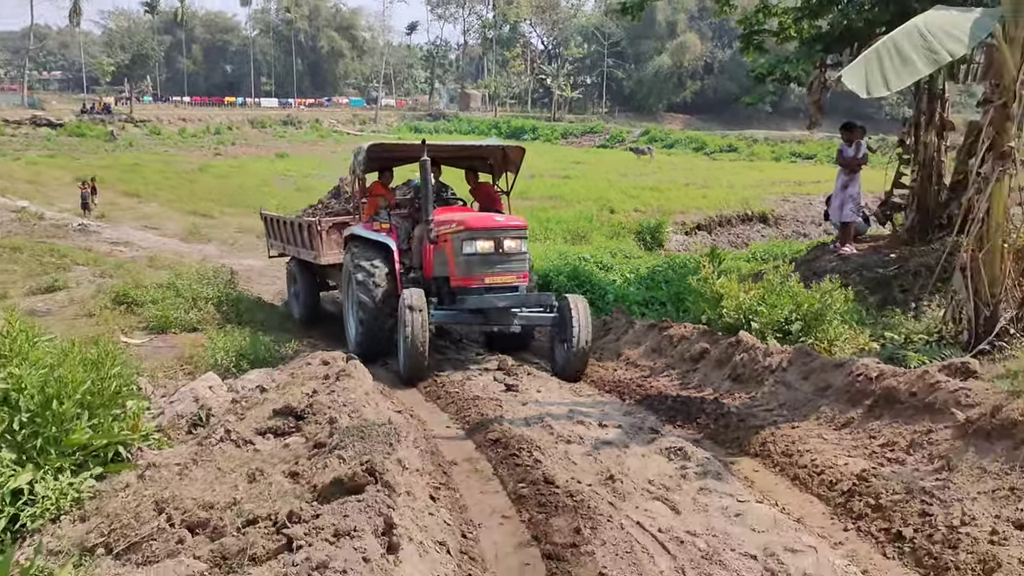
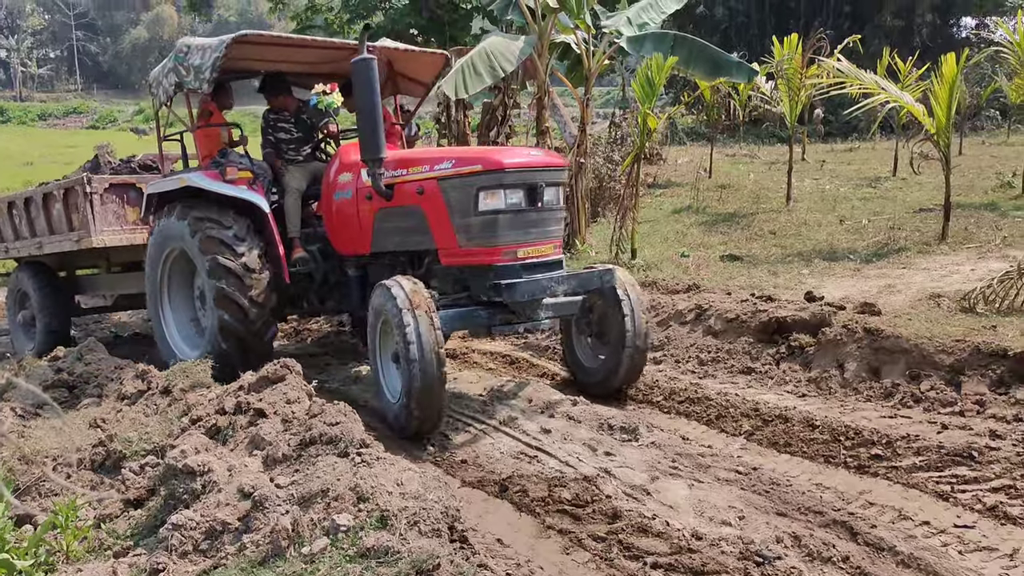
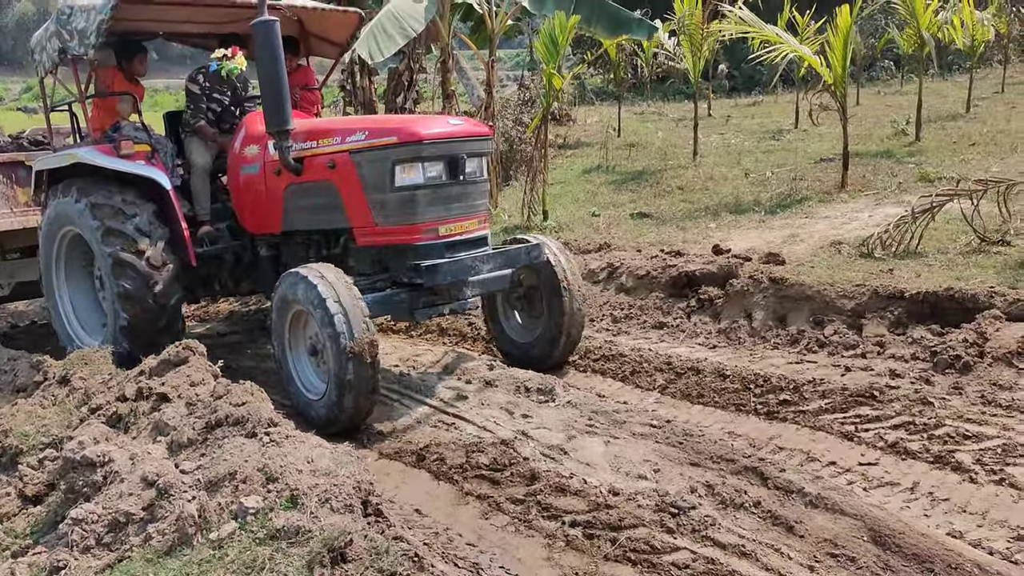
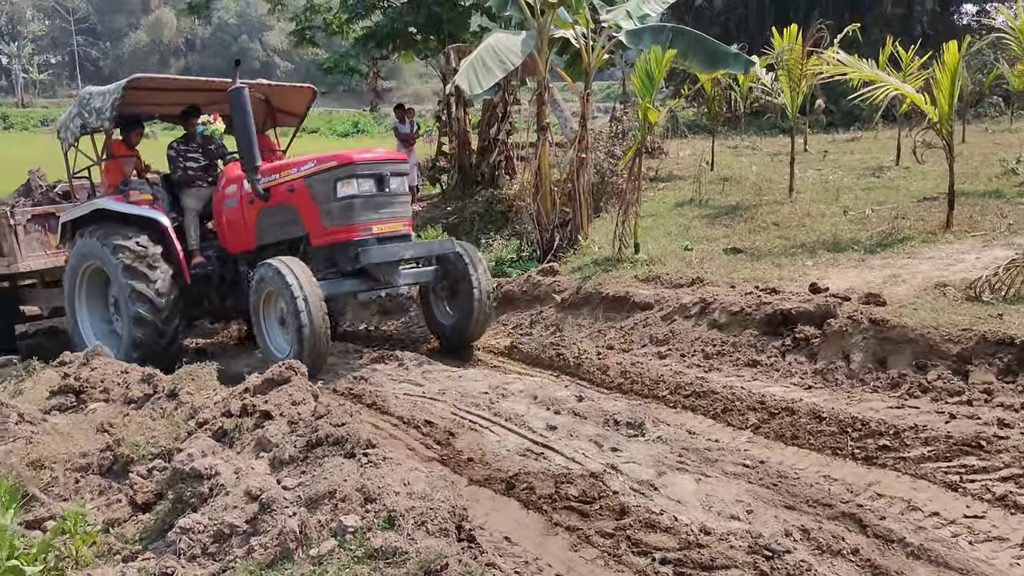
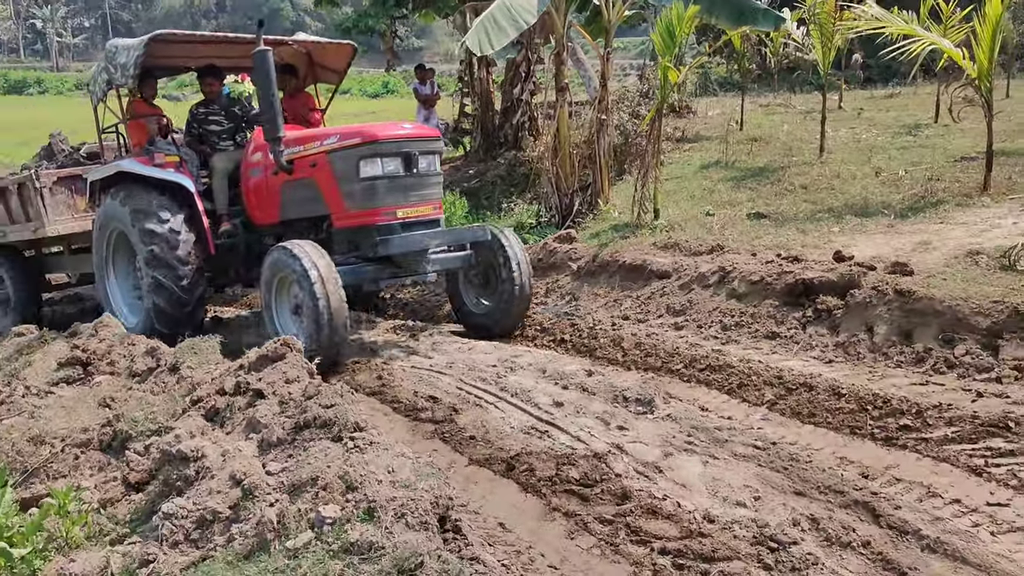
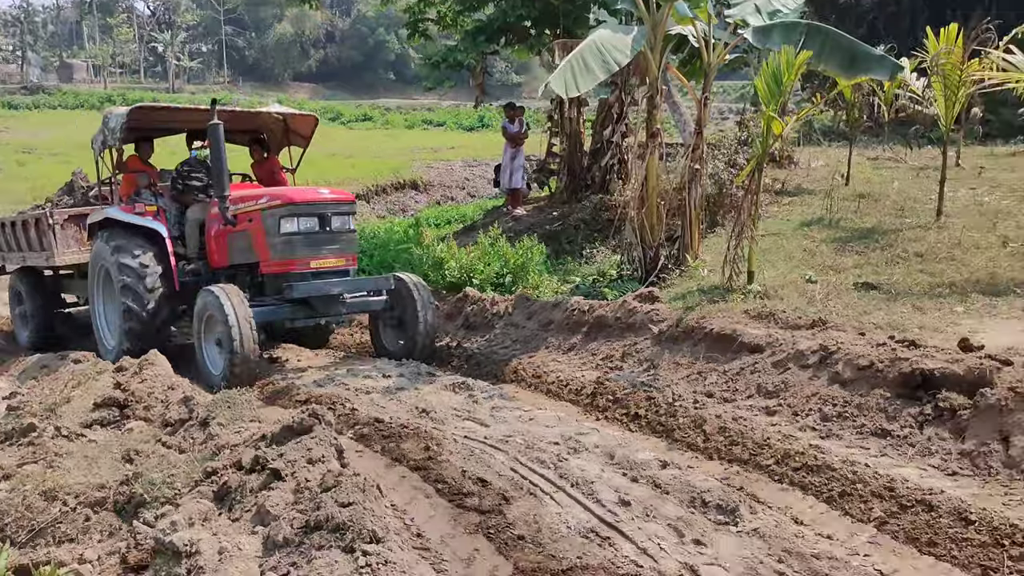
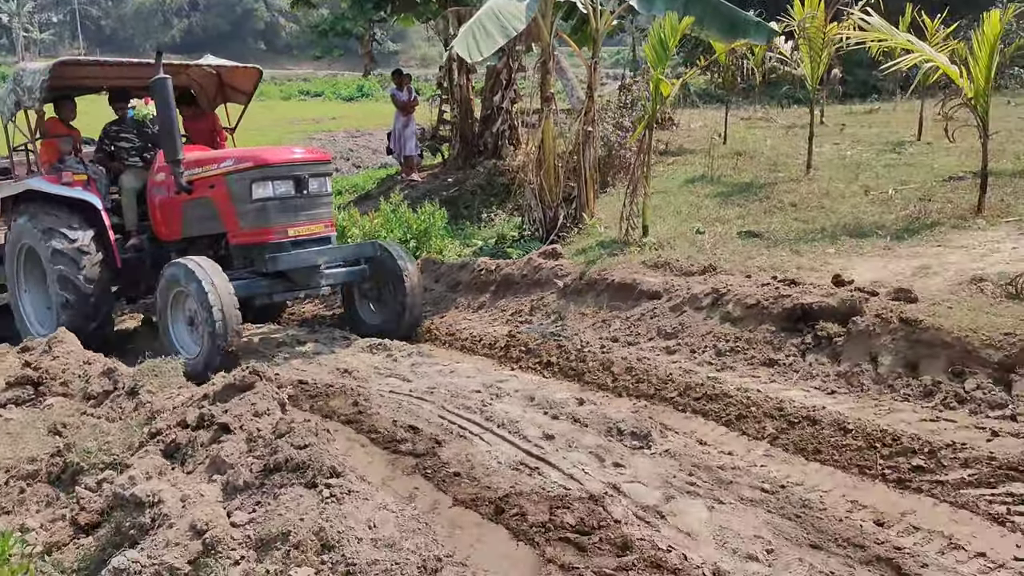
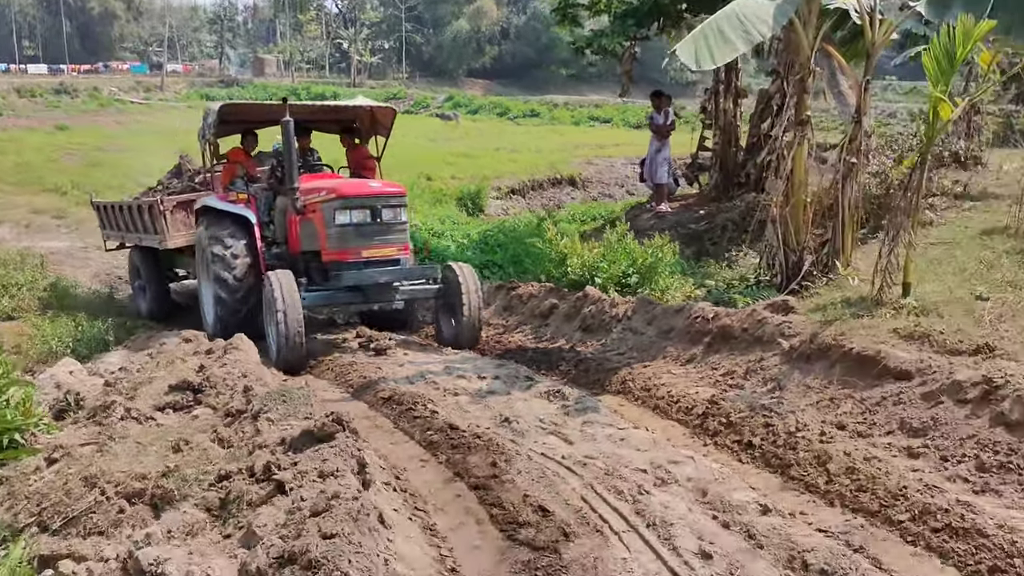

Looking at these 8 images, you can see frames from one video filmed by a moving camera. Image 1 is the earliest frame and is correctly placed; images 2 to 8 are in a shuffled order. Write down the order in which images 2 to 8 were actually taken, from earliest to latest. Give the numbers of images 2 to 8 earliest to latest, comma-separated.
8, 6, 7, 5, 3, 4, 2
